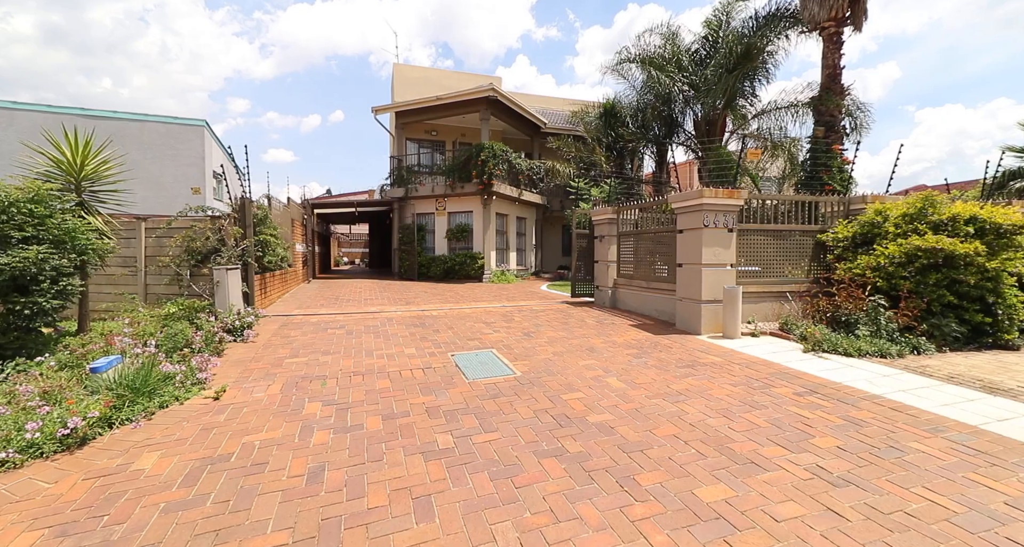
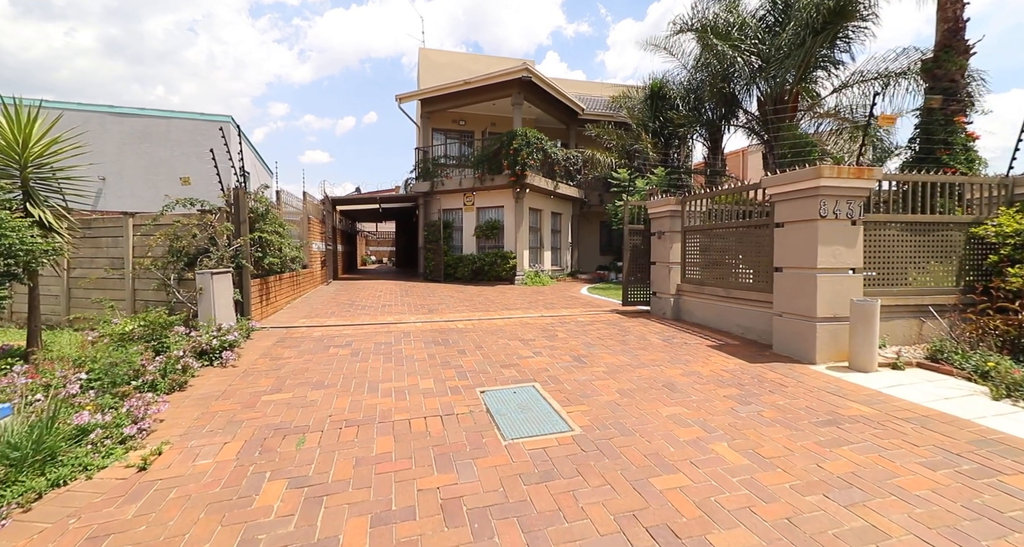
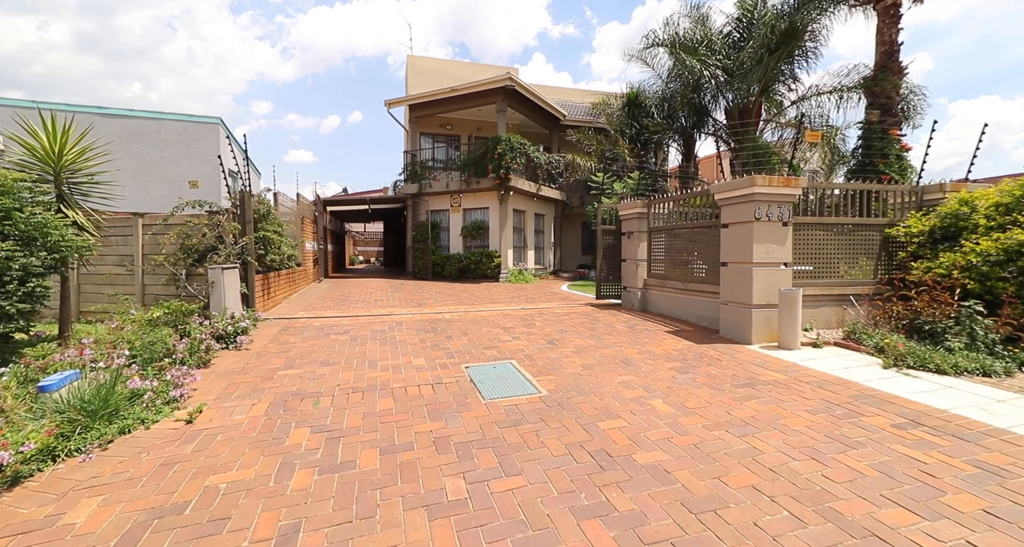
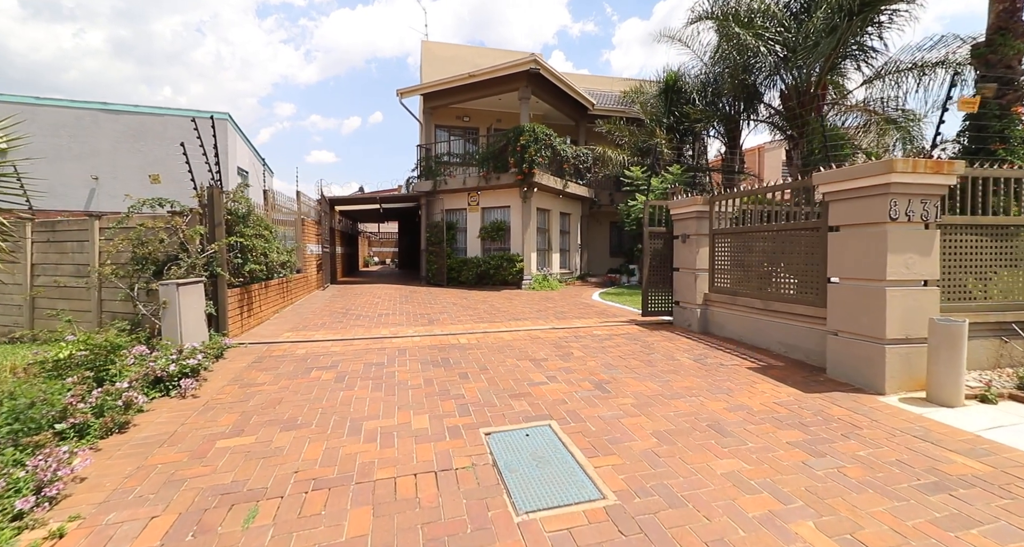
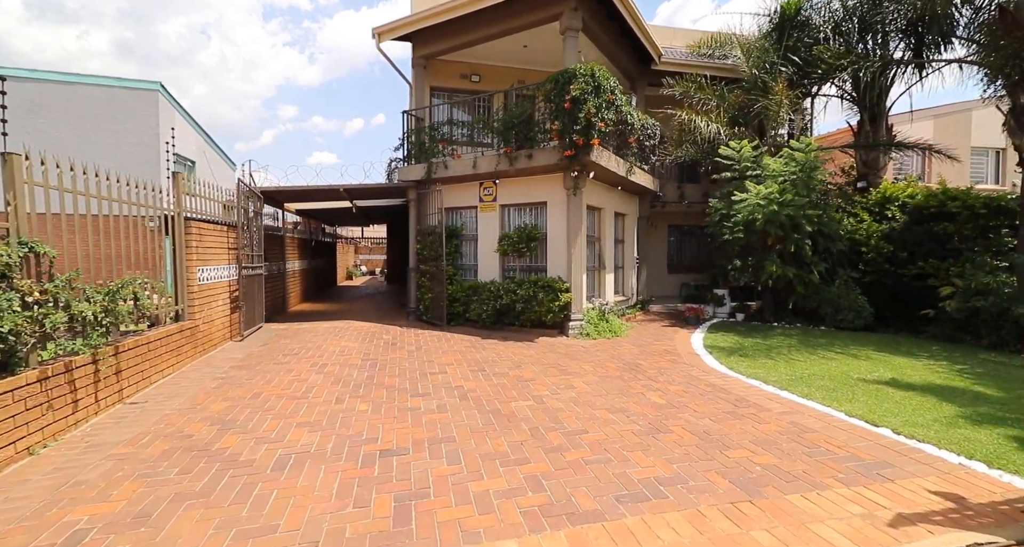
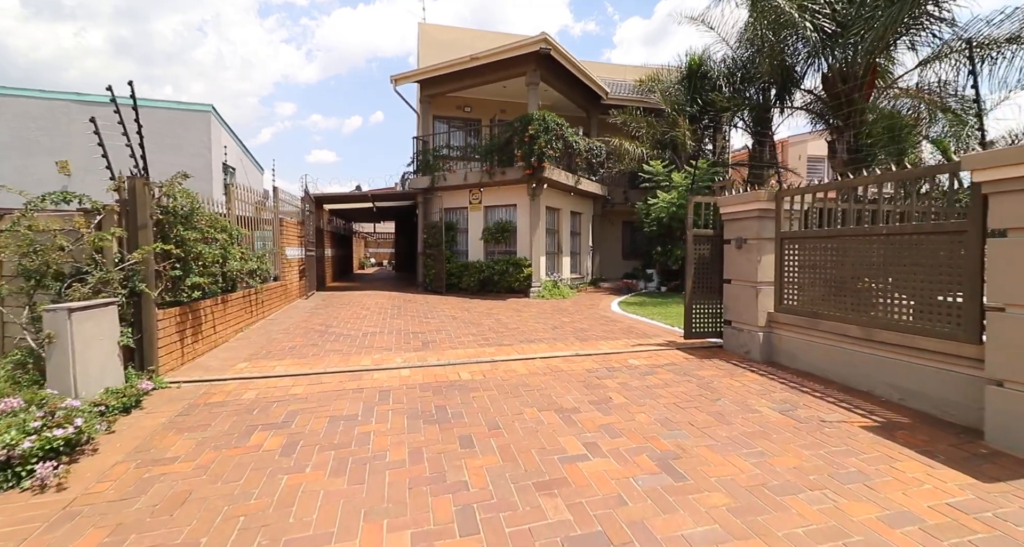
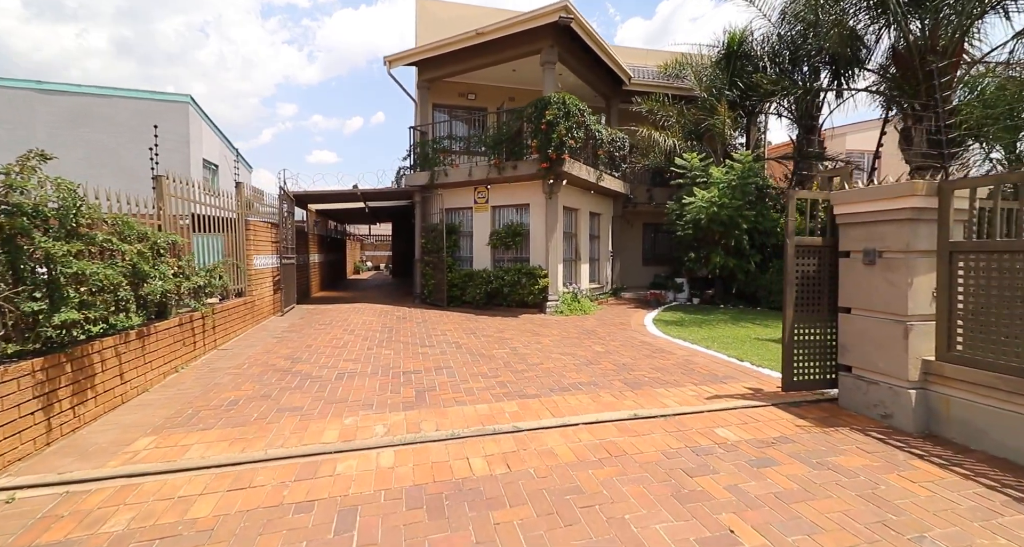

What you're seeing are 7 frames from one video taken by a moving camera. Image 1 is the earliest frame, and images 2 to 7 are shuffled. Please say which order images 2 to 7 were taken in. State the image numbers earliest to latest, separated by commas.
3, 2, 4, 6, 7, 5
